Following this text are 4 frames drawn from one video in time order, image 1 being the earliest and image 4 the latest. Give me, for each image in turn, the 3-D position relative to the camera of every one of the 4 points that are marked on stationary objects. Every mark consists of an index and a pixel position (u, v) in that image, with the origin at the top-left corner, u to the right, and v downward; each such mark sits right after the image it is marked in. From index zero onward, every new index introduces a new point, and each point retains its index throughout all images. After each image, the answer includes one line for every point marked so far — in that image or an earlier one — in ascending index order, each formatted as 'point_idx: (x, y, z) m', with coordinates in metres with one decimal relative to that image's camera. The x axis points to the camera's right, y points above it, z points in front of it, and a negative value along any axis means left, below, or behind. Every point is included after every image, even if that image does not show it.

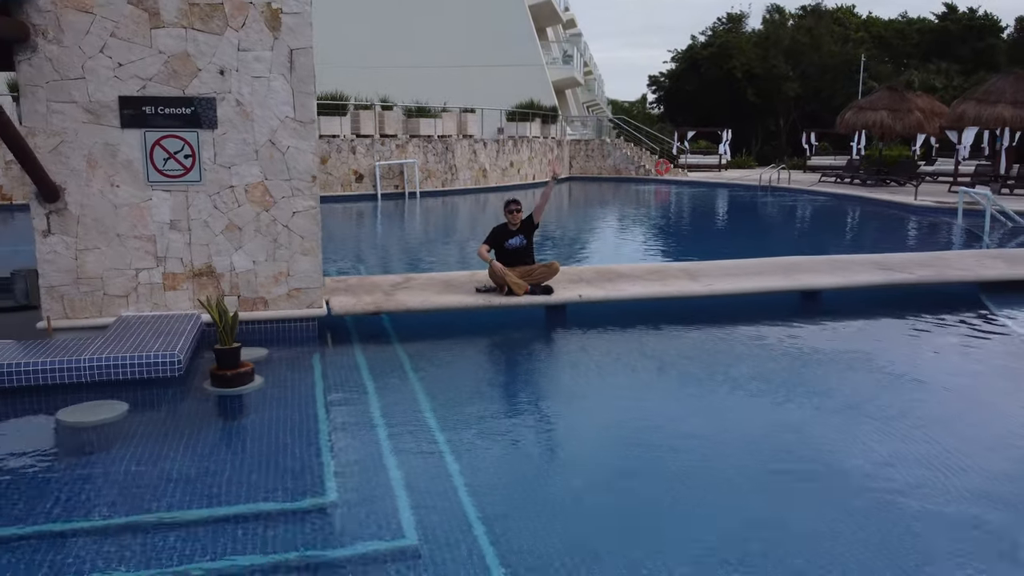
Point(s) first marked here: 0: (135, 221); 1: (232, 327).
0: (-2.3, +0.4, +5.0) m
1: (-1.6, -0.2, +4.6) m
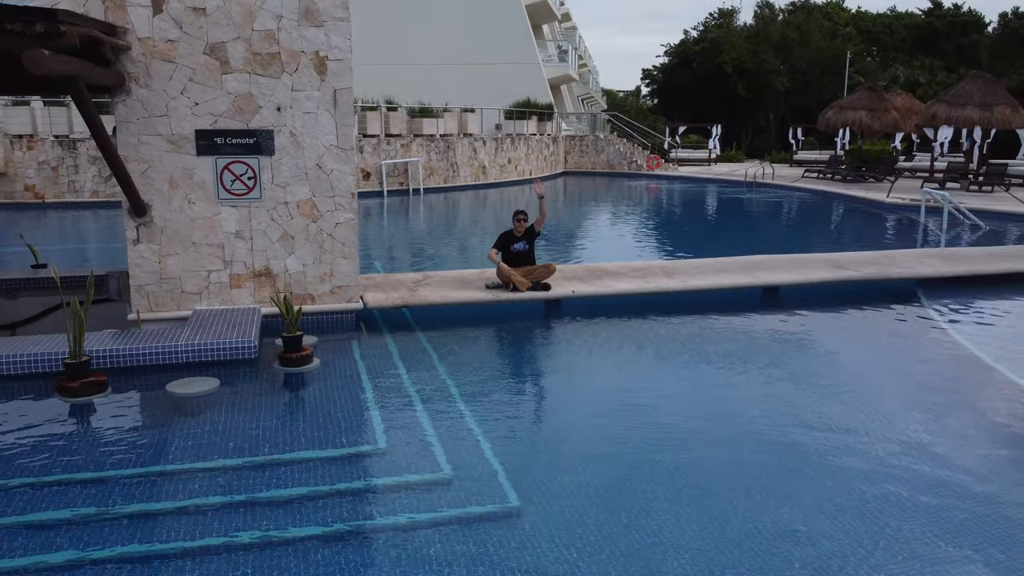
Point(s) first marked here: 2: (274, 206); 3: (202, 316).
0: (-2.3, +0.4, +6.0) m
1: (-1.5, -0.2, +5.6) m
2: (-1.8, +0.6, +6.1) m
3: (-2.3, -0.2, +6.0) m
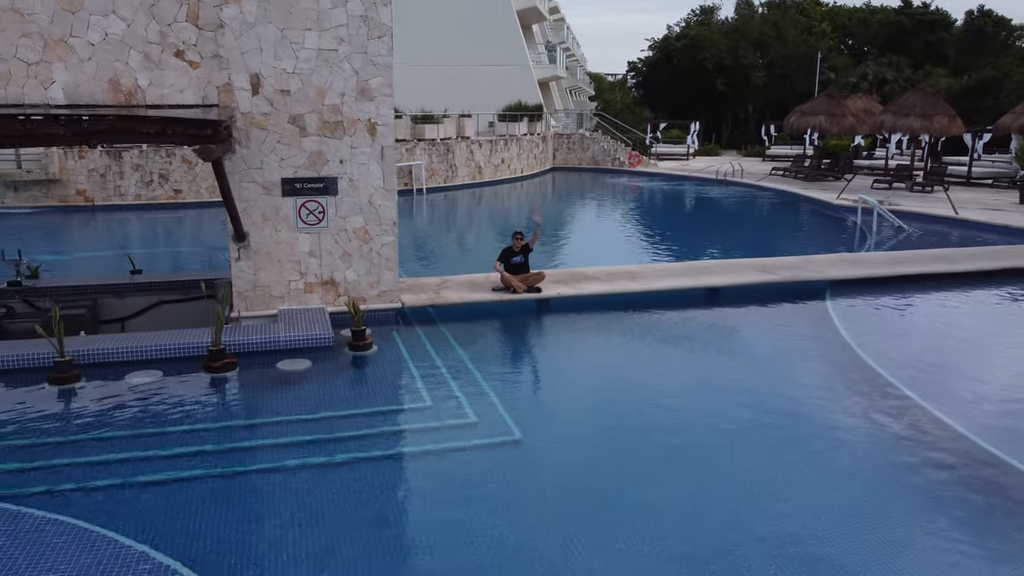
0: (-2.3, +0.4, +8.2) m
1: (-1.5, -0.3, +7.8) m
2: (-1.8, +0.6, +8.3) m
3: (-2.3, -0.3, +8.1) m
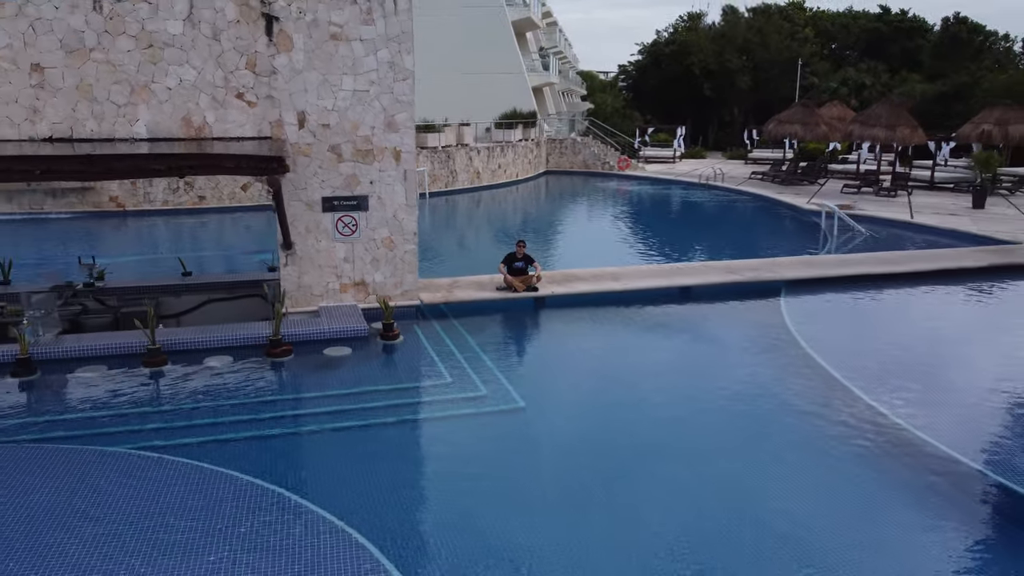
0: (-2.3, +0.4, +9.8) m
1: (-1.5, -0.3, +9.4) m
2: (-1.8, +0.6, +9.9) m
3: (-2.3, -0.3, +9.7) m
